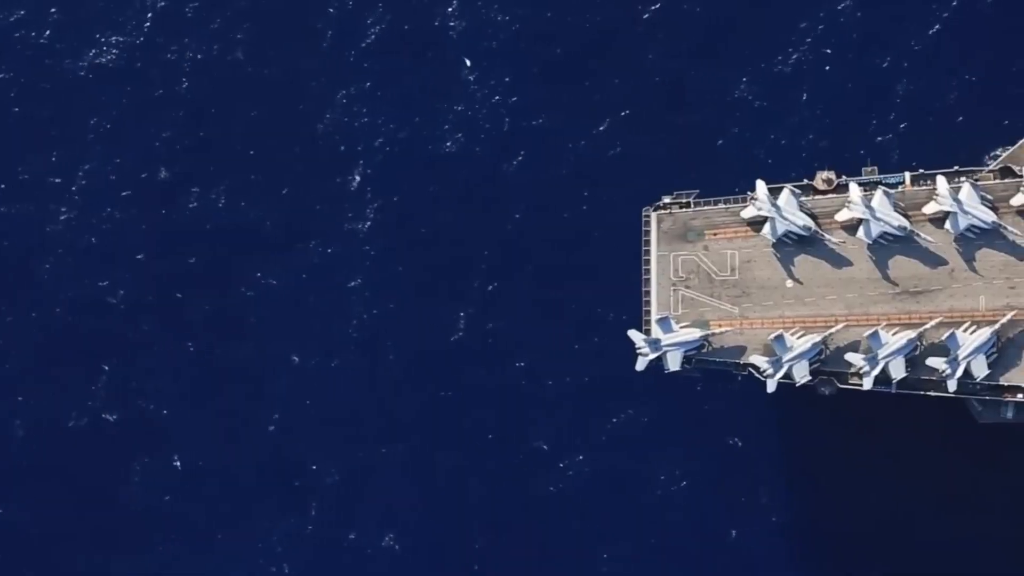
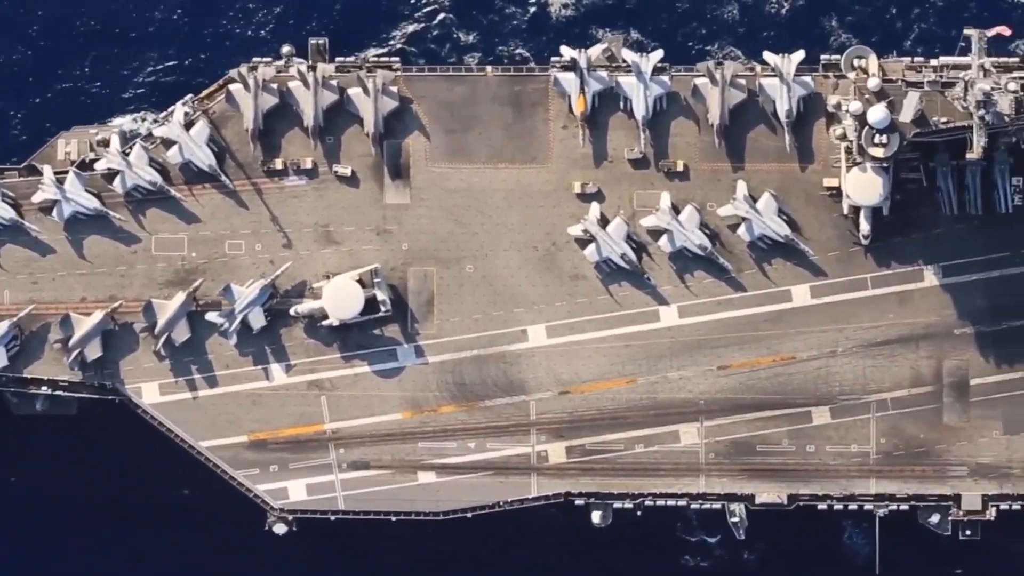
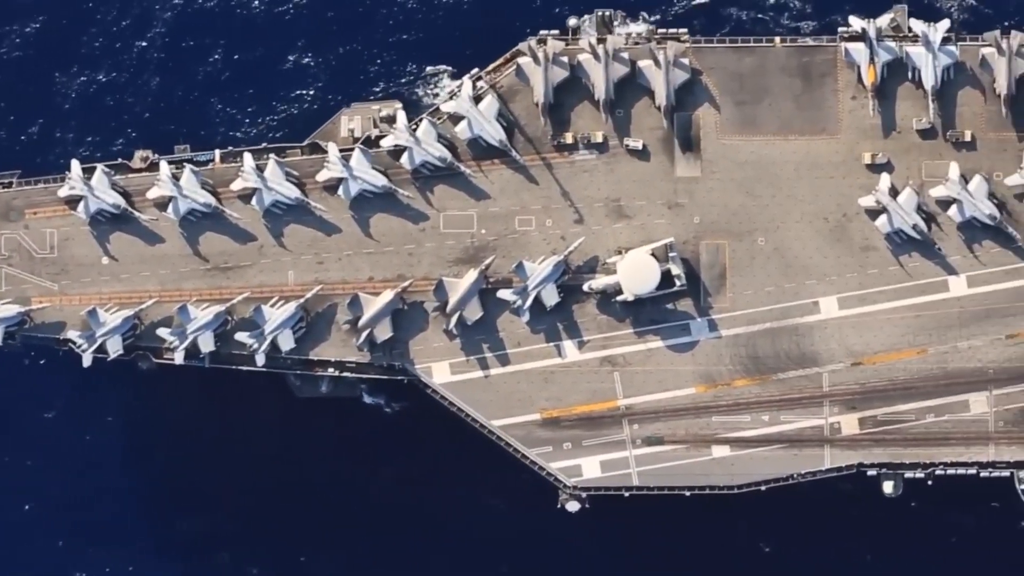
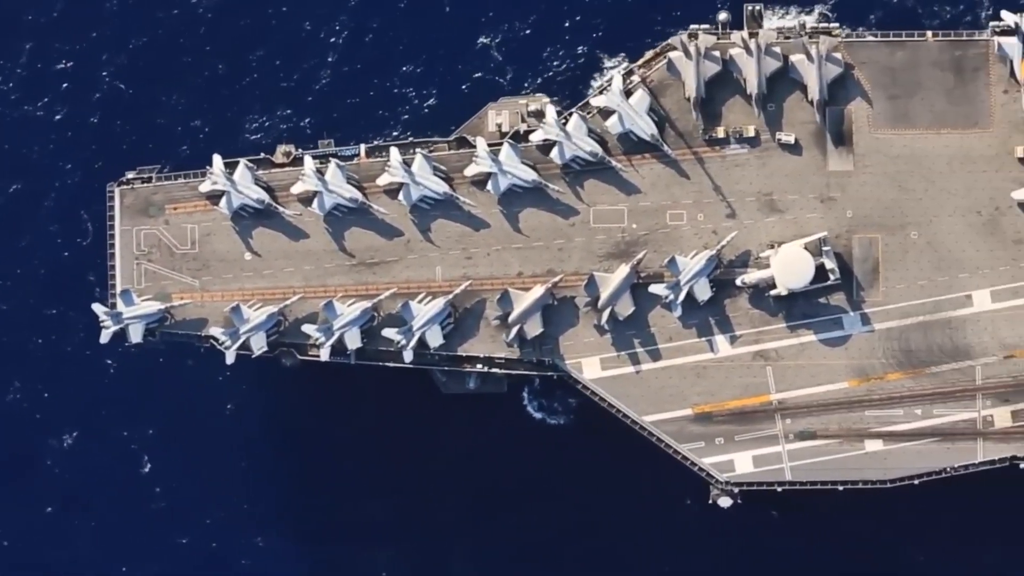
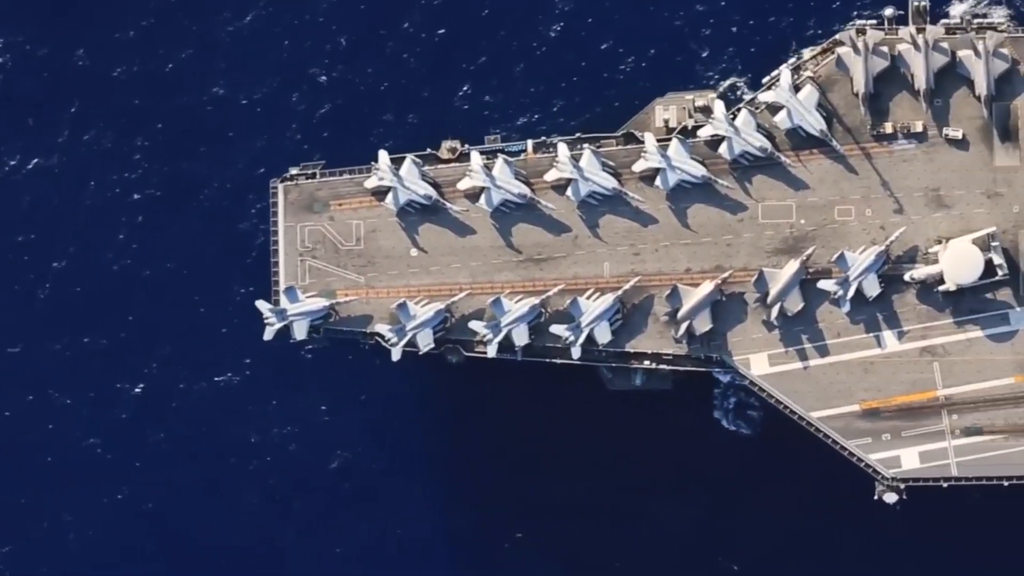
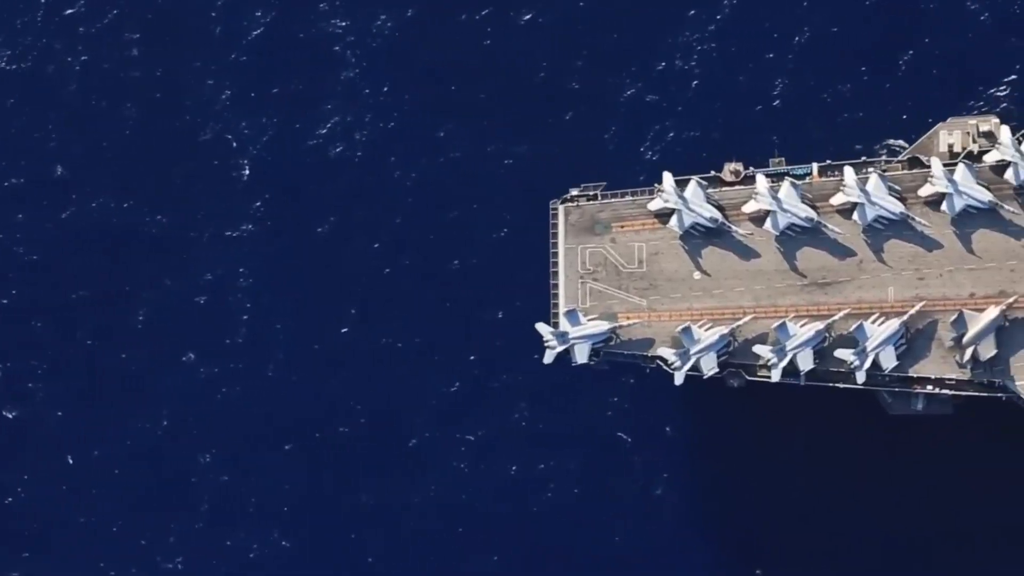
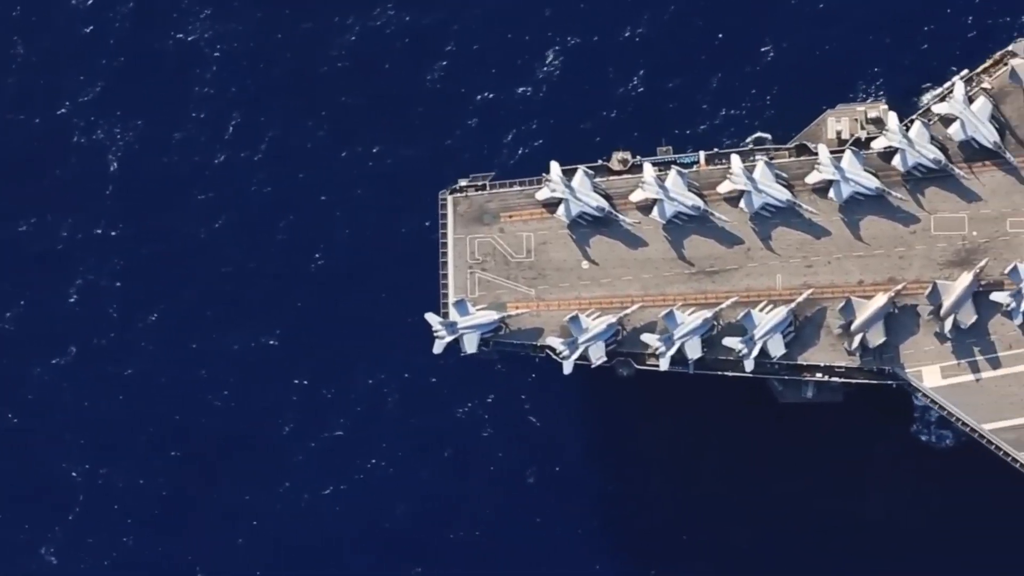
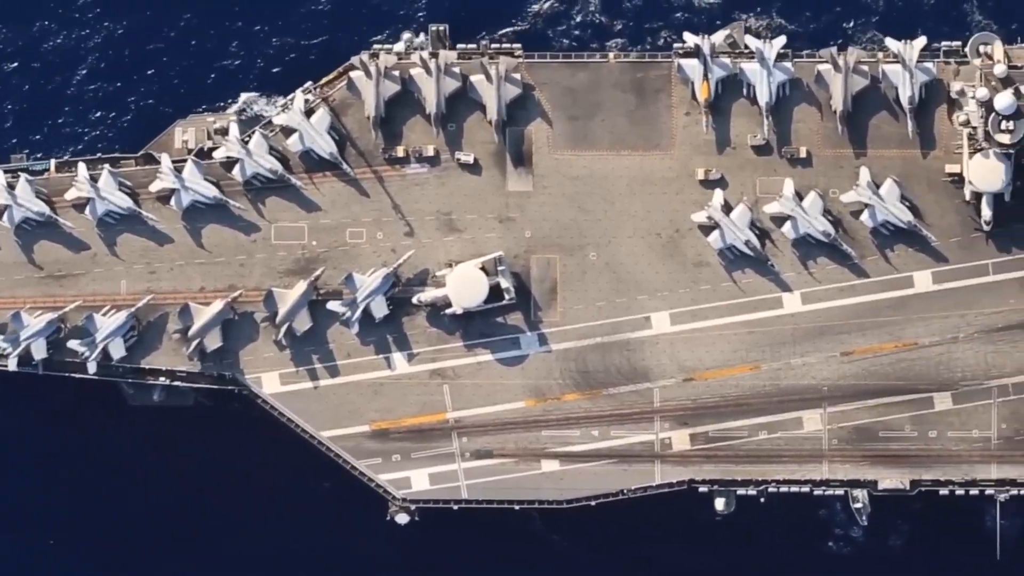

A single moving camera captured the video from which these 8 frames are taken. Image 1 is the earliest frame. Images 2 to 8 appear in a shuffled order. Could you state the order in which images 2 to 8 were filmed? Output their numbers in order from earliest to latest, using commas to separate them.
6, 7, 5, 4, 3, 8, 2
